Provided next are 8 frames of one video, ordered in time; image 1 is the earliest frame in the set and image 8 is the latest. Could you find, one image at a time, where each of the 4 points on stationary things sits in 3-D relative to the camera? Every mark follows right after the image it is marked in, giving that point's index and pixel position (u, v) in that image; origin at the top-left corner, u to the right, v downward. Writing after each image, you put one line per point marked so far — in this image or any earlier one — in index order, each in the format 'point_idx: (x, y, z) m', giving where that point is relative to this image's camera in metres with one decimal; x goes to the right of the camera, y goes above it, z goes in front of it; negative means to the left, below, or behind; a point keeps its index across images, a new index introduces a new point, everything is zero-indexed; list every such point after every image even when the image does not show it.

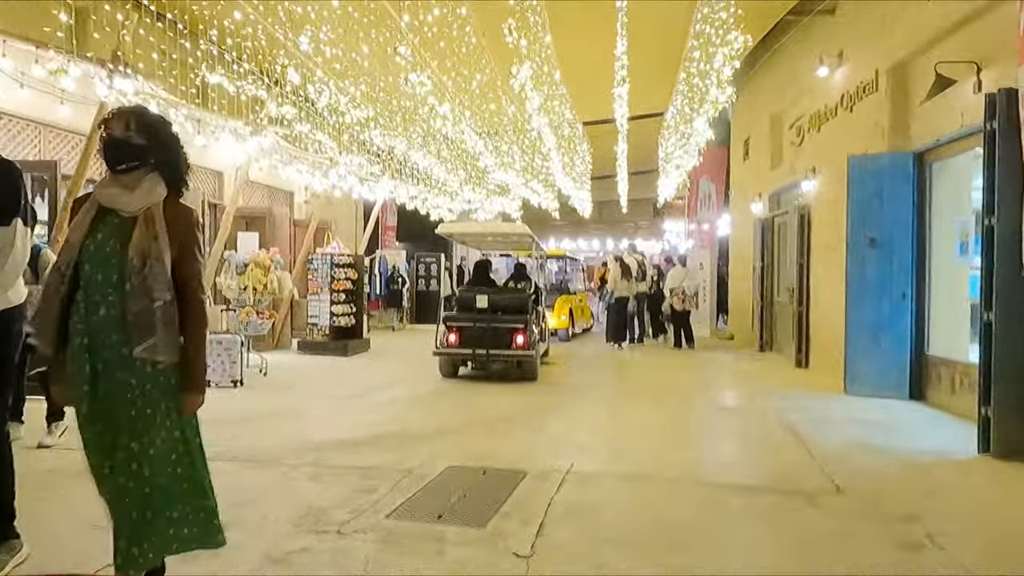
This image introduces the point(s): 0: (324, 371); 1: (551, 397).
0: (-2.7, -1.2, +9.6) m
1: (+0.5, -1.3, +7.7) m
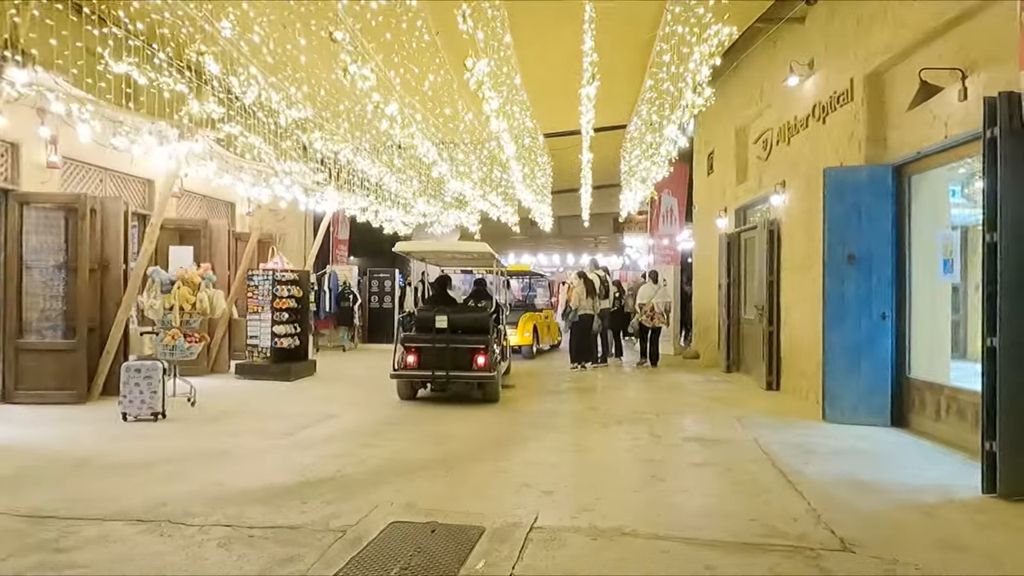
0: (-3.3, -1.4, +8.7) m
1: (0.0, -1.5, +7.1) m
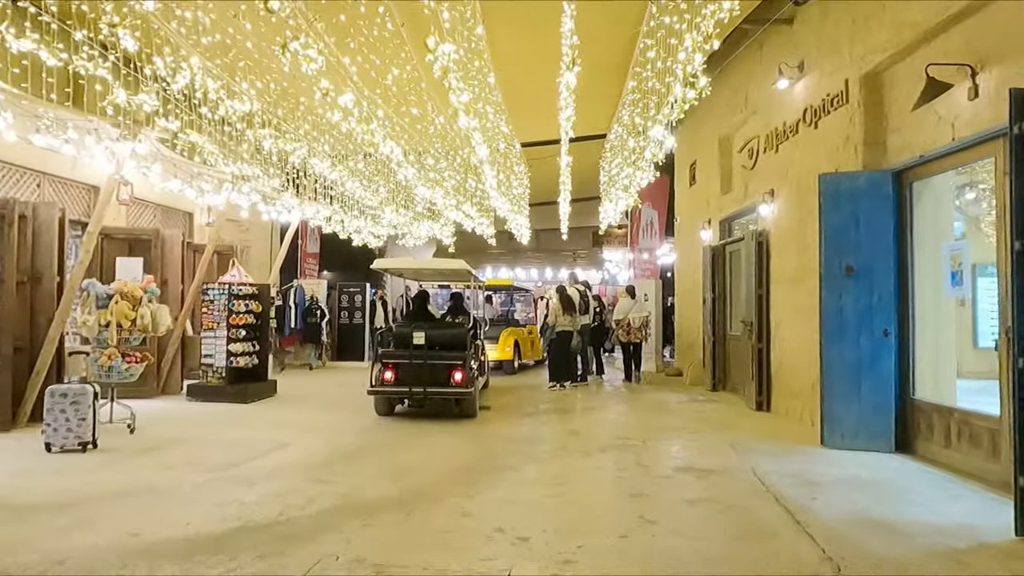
0: (-3.6, -1.6, +7.9) m
1: (-0.3, -1.6, +6.4) m
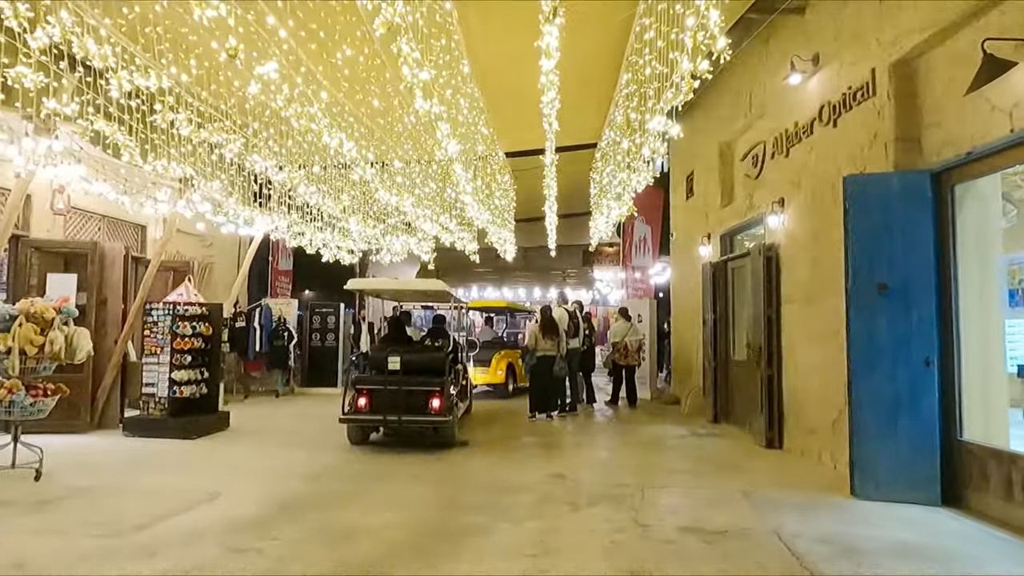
0: (-3.8, -1.8, +6.8) m
1: (-0.5, -1.8, +5.3) m
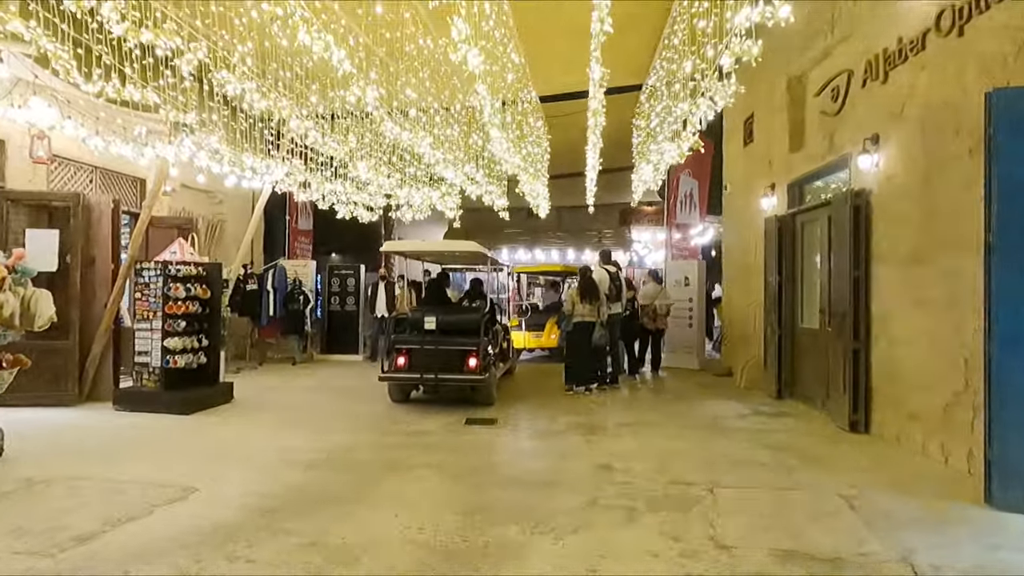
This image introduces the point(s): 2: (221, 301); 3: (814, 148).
0: (-3.5, -1.4, +5.9) m
1: (-0.2, -1.5, +4.3) m
2: (-3.6, -0.2, +8.2) m
3: (+3.7, +1.7, +8.3) m
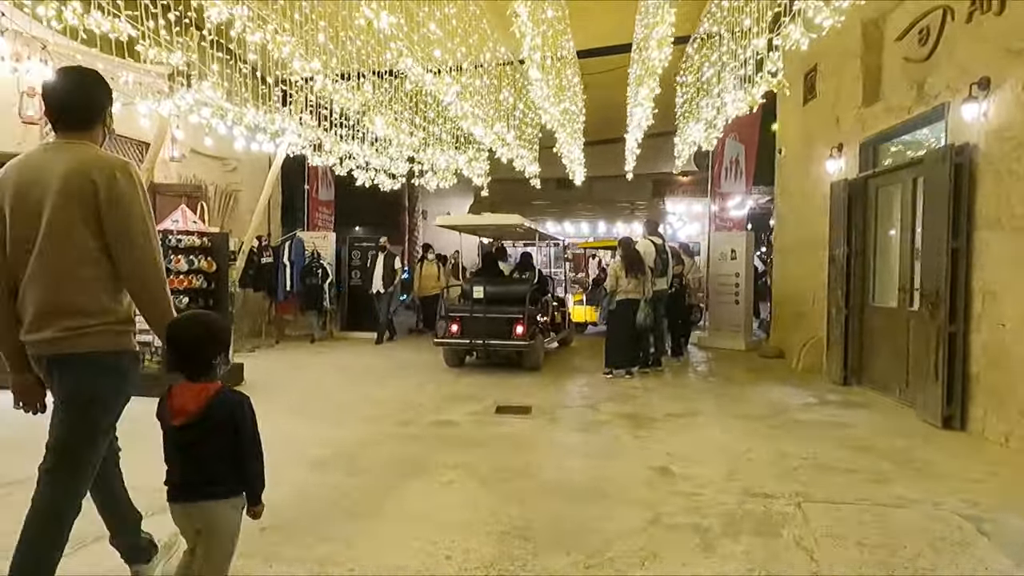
0: (-3.2, -1.2, +5.2) m
1: (0.0, -1.3, +3.5) m
2: (-3.2, +0.2, +7.5) m
3: (+4.1, +2.0, +7.2) m
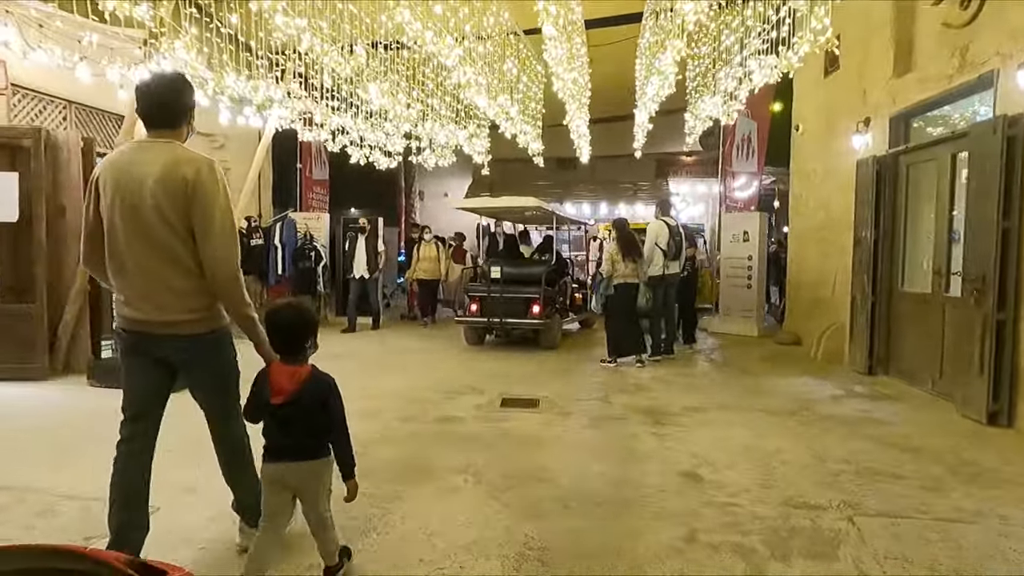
0: (-3.1, -1.1, +4.7) m
1: (+0.1, -1.2, +3.0) m
2: (-3.1, +0.3, +7.0) m
3: (+4.2, +2.2, +6.7) m
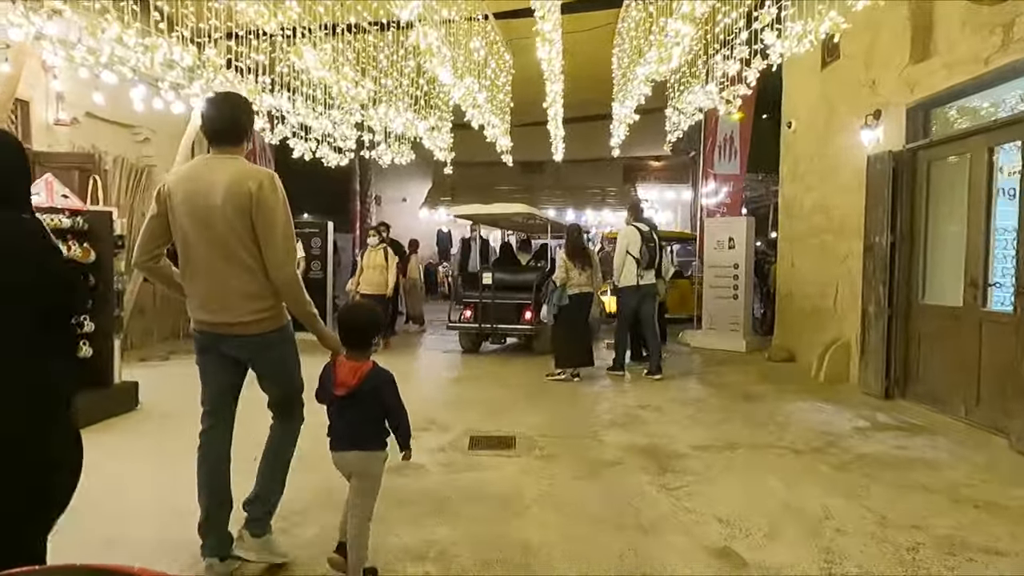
0: (-3.2, -1.2, +3.4) m
1: (+0.1, -1.3, +1.9) m
2: (-3.4, +0.2, +5.7) m
3: (+3.9, +2.1, +5.8) m
